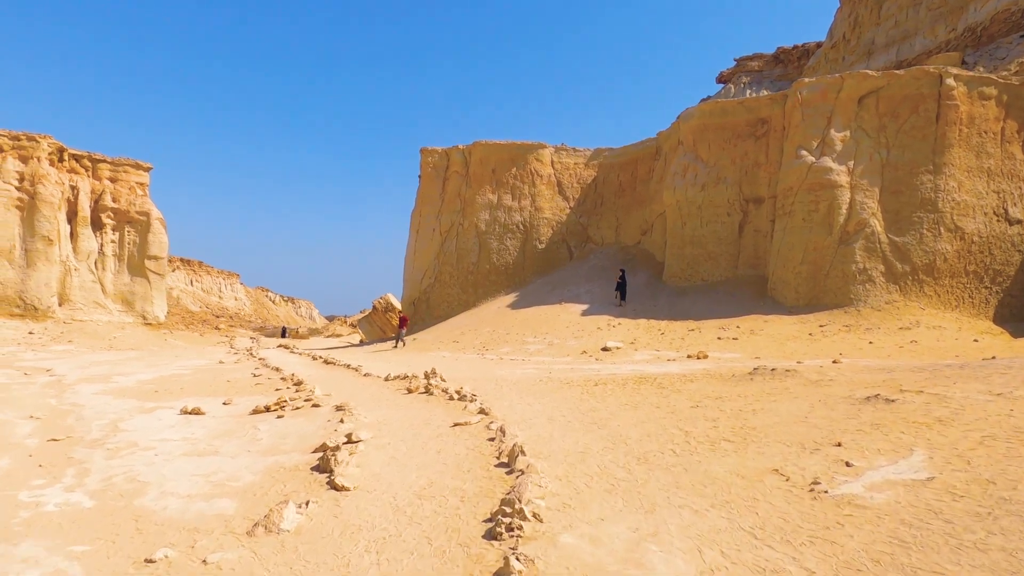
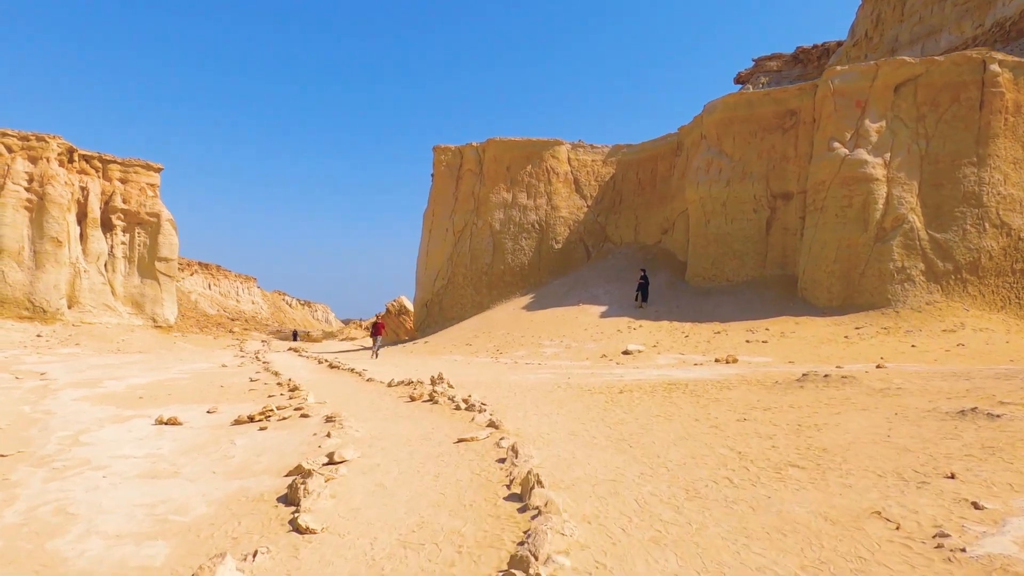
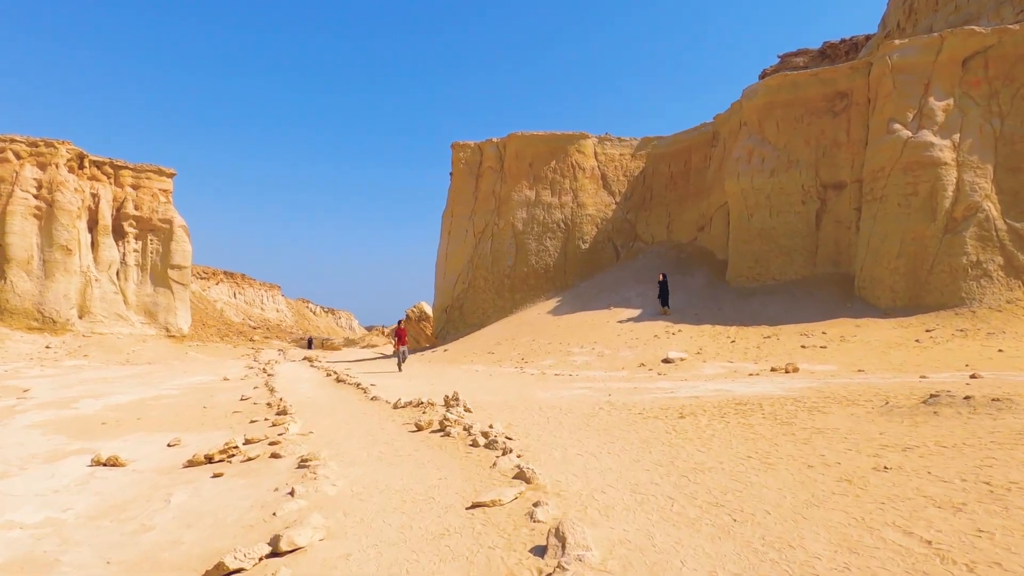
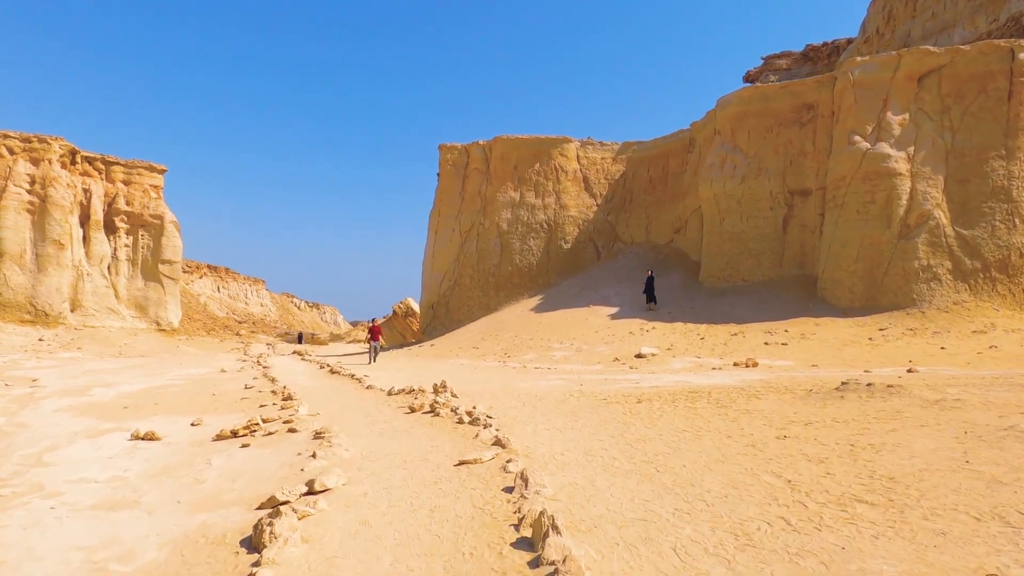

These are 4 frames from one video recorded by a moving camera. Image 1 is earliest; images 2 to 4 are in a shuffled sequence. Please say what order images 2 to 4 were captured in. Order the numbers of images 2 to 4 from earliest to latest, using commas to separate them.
2, 4, 3
